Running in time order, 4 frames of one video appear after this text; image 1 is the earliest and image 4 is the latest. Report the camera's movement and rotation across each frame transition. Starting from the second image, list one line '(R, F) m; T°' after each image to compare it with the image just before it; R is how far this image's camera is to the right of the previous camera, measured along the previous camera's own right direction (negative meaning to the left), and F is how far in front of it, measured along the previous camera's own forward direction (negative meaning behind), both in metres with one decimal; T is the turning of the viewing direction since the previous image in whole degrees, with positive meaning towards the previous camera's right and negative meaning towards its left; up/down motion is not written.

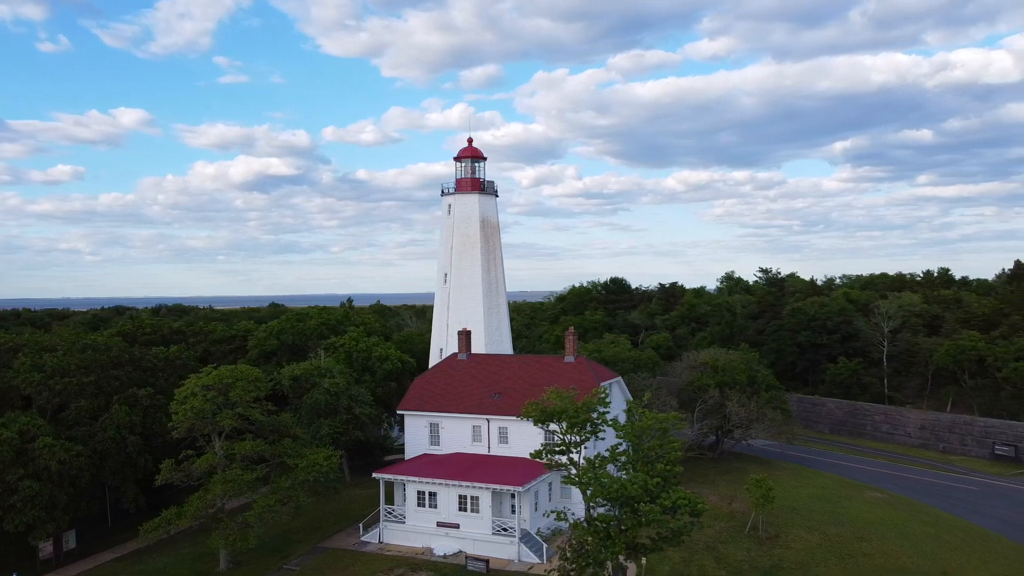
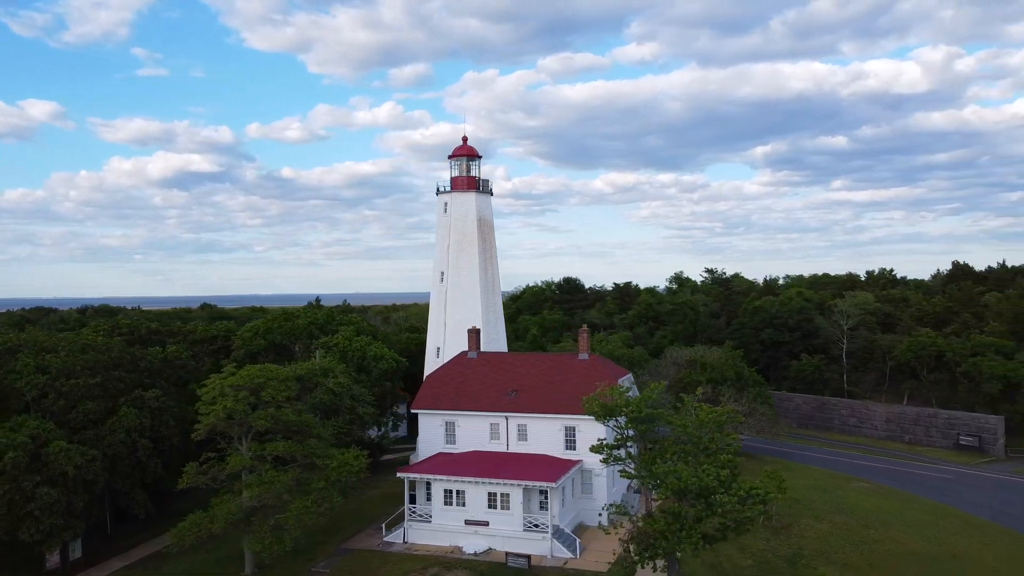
(-3.0, 0.0) m; +4°
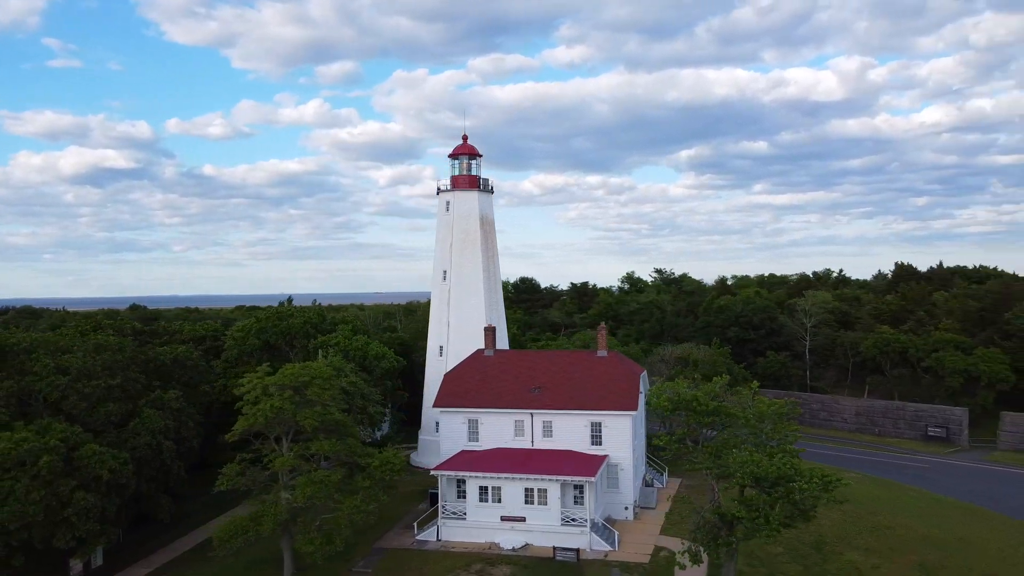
(-3.3, -0.1) m; +4°
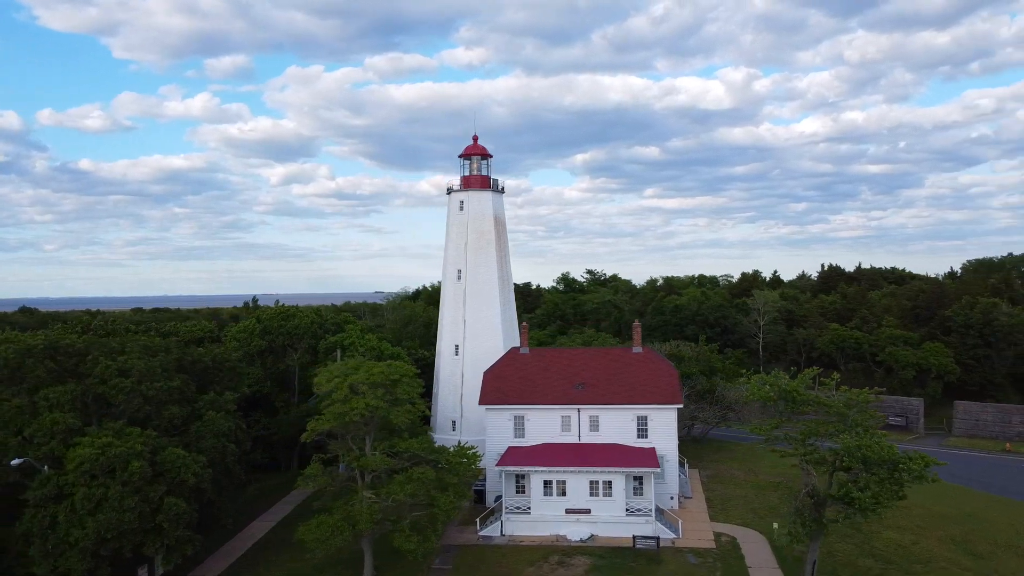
(-5.3, -0.3) m; +6°
